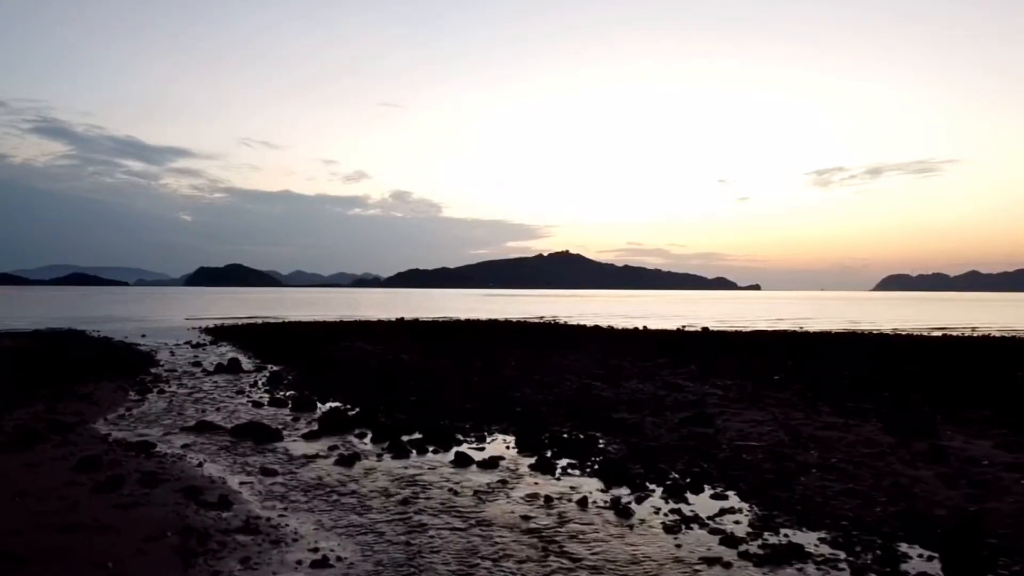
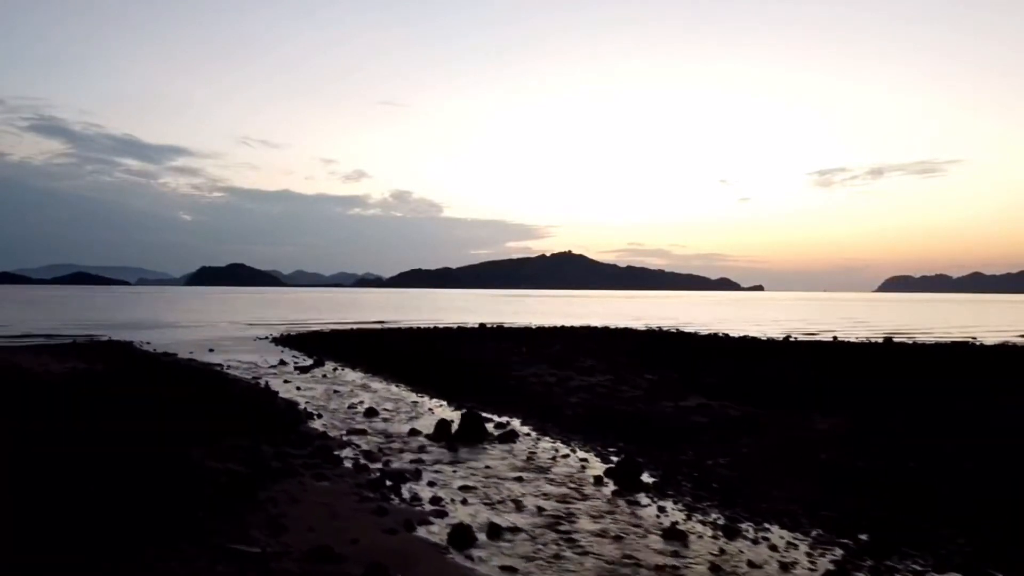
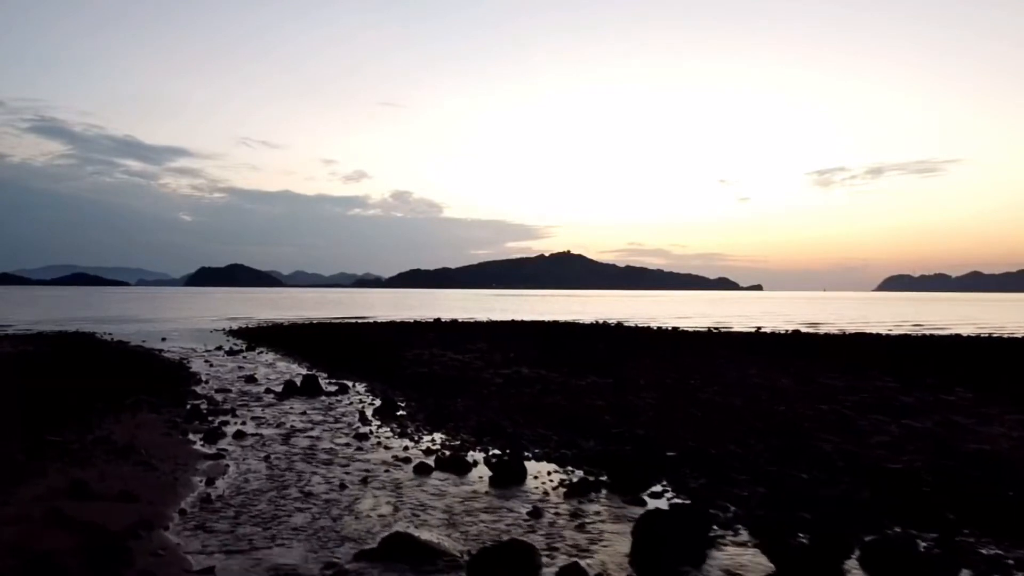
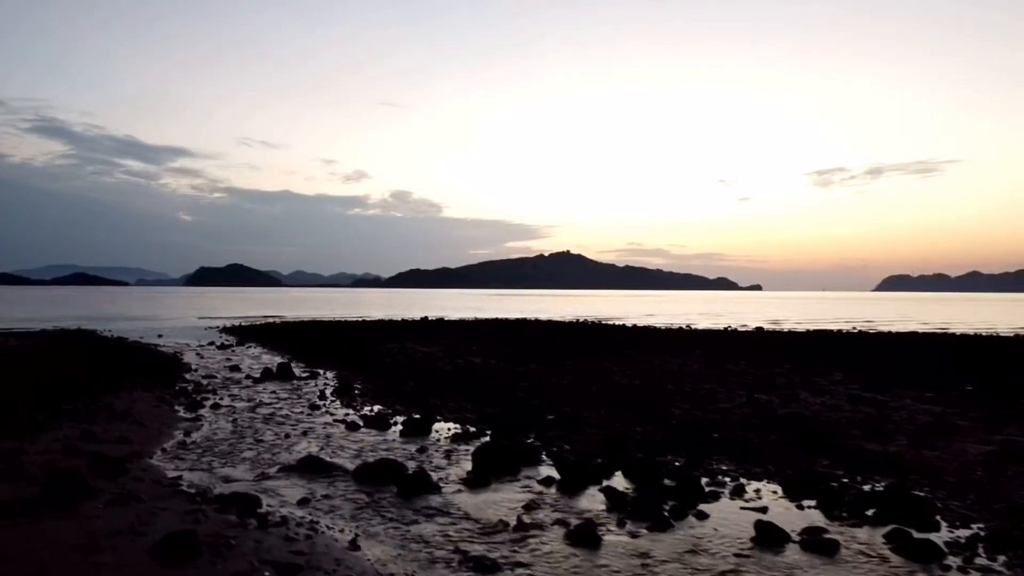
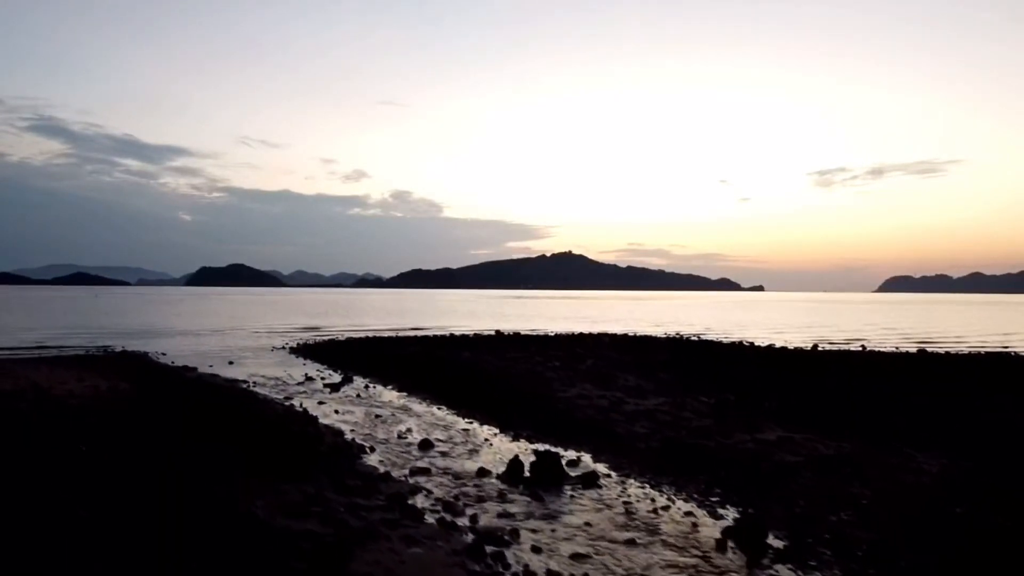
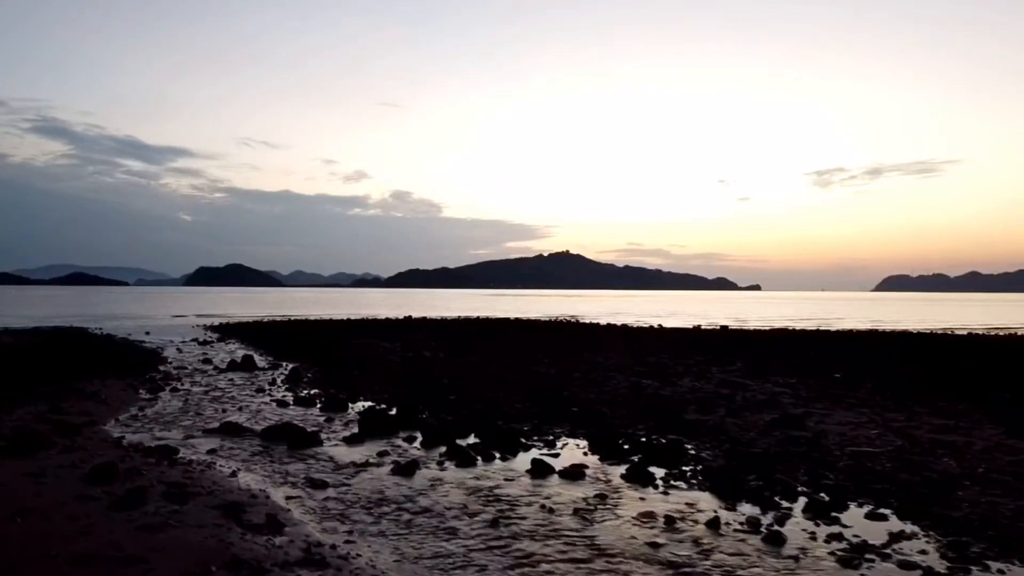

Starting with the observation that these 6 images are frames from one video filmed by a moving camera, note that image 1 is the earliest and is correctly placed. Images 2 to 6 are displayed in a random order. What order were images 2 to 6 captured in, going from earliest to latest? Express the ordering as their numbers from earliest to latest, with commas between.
6, 4, 3, 2, 5
